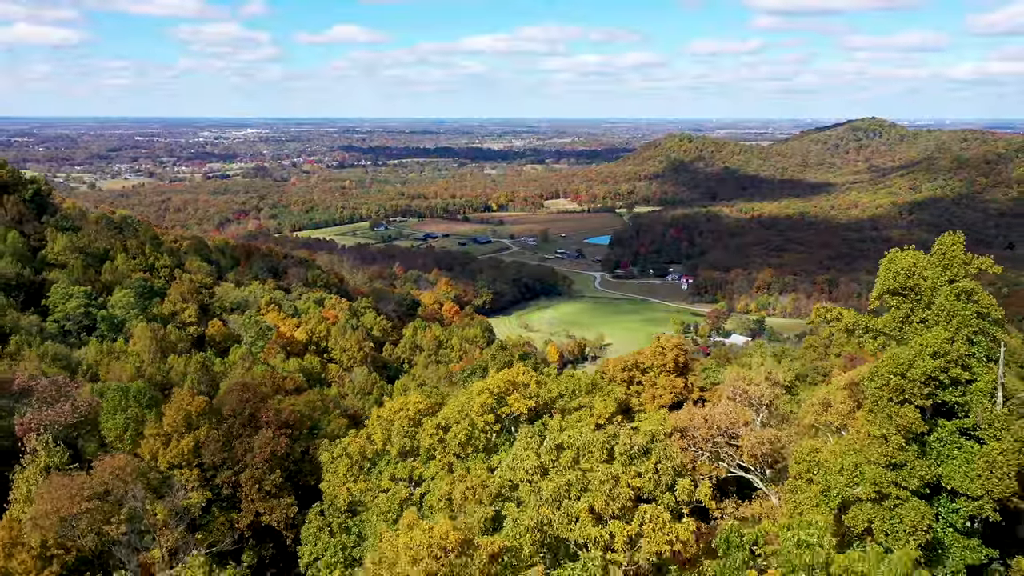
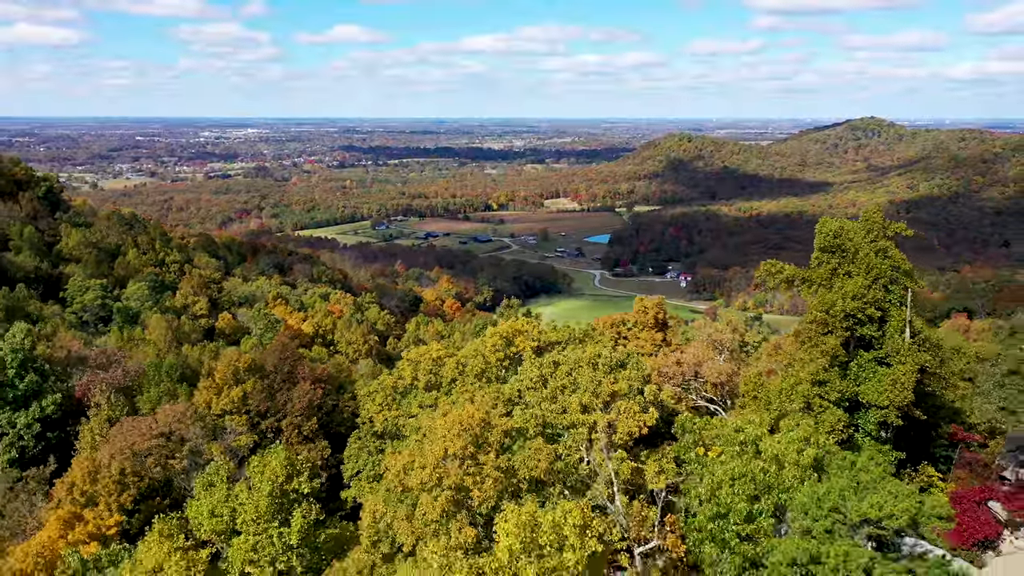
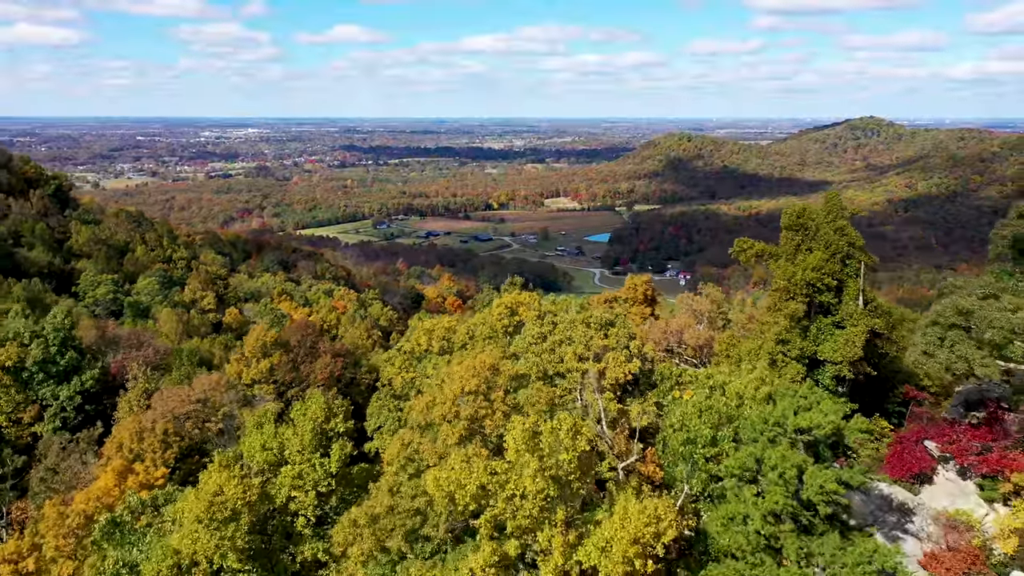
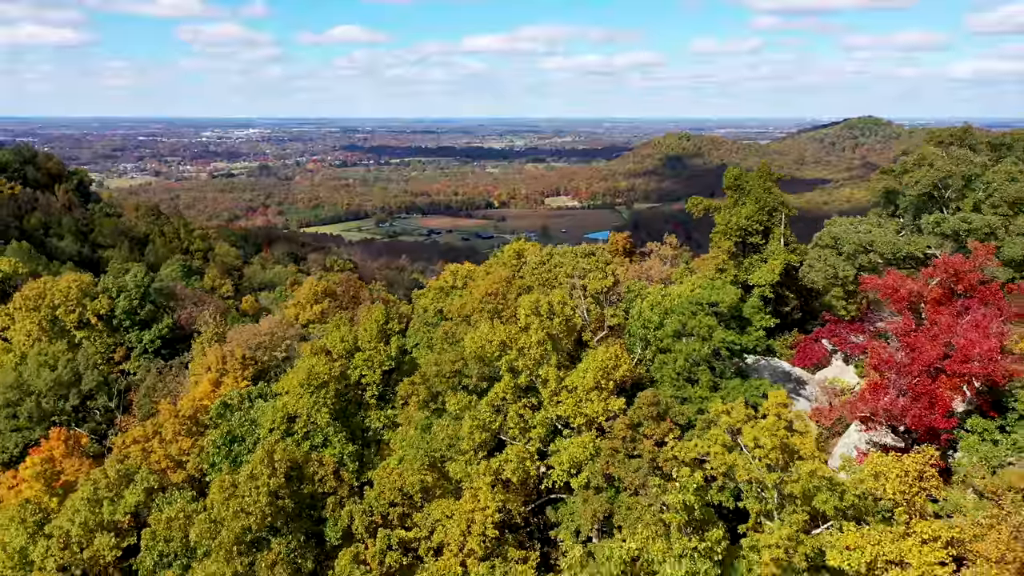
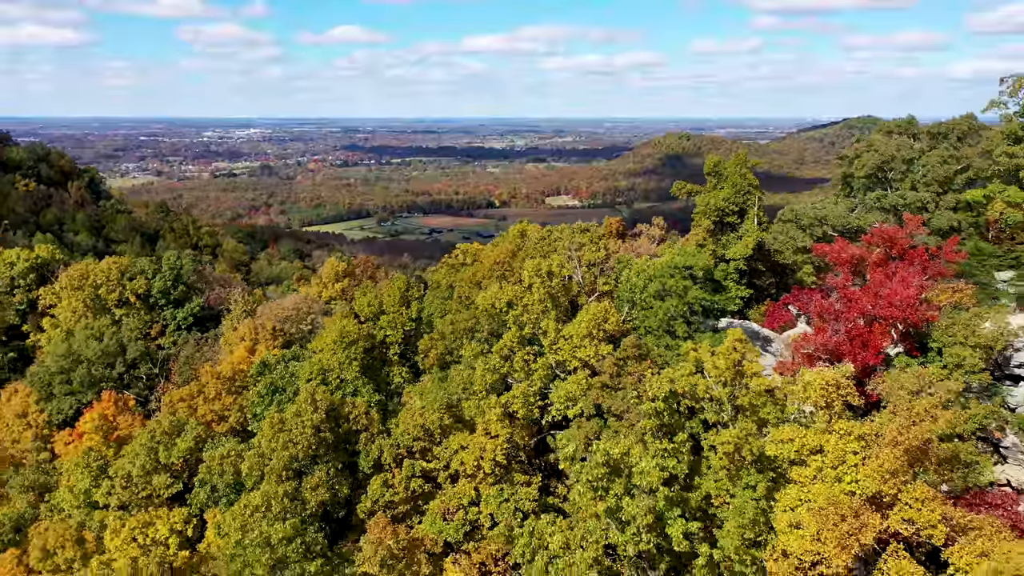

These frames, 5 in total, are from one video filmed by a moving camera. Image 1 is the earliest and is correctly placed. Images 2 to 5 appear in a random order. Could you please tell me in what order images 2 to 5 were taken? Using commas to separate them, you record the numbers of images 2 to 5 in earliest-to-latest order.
2, 3, 4, 5
